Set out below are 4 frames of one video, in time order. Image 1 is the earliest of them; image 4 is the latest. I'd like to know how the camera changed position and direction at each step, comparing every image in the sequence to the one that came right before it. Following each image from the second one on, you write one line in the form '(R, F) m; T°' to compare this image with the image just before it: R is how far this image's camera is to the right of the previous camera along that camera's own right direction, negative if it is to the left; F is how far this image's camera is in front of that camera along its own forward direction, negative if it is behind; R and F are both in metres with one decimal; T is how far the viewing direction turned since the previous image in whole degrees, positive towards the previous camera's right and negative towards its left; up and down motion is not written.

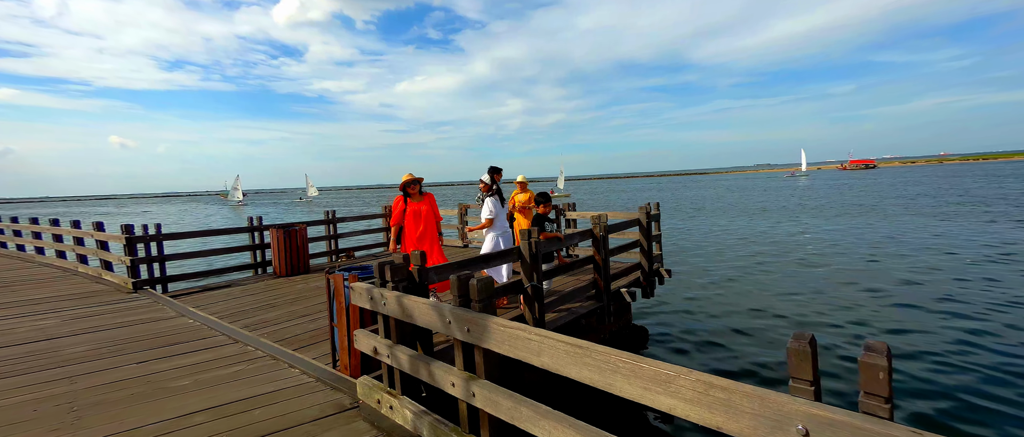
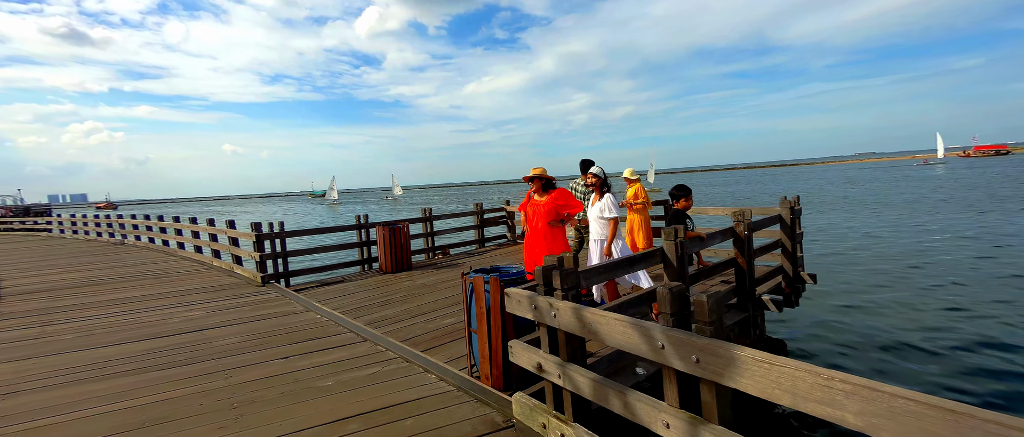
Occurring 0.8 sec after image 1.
(-0.5, +0.3) m; -10°
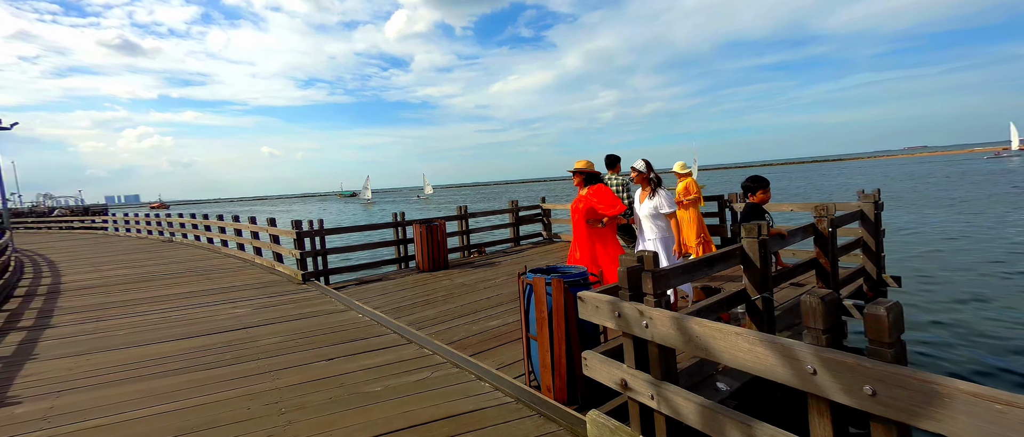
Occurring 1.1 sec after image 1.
(-0.2, +0.3) m; -4°
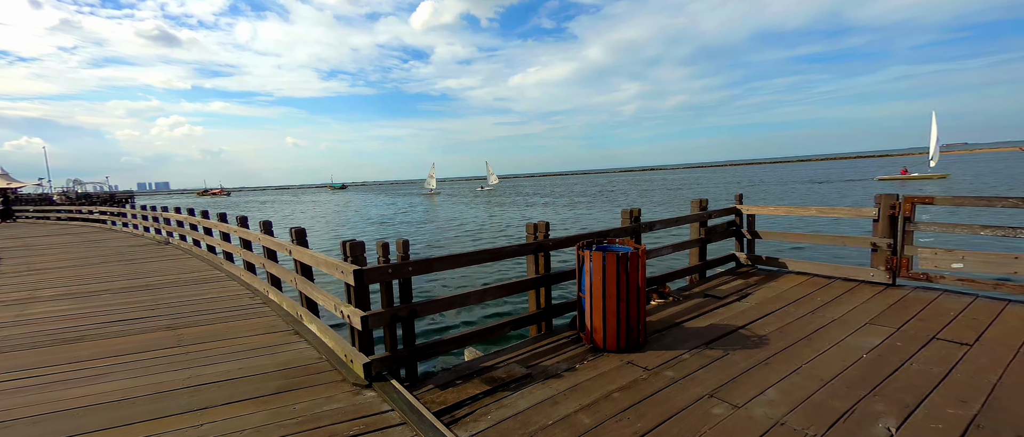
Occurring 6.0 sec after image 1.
(-2.4, +4.4) m; -3°
